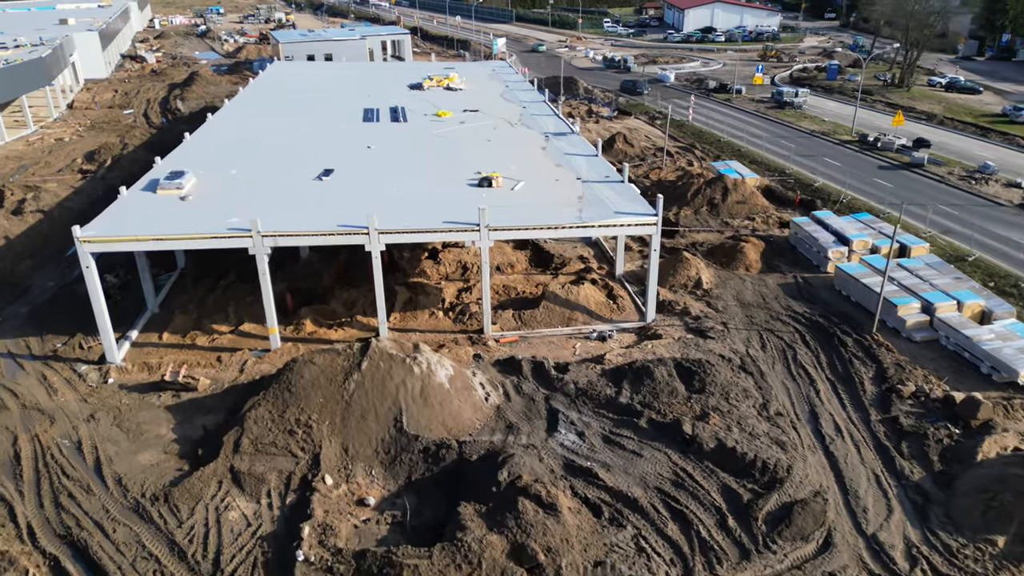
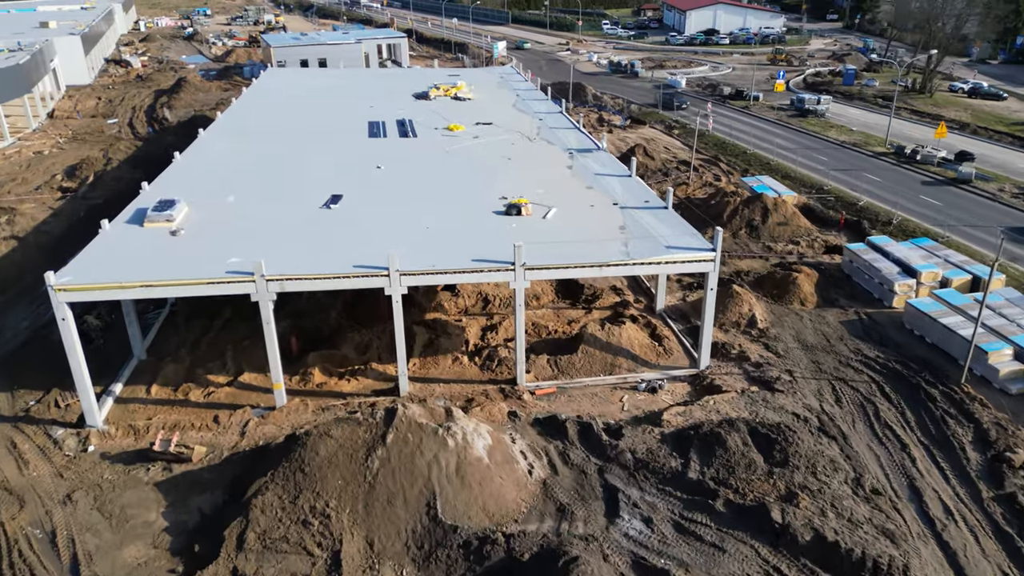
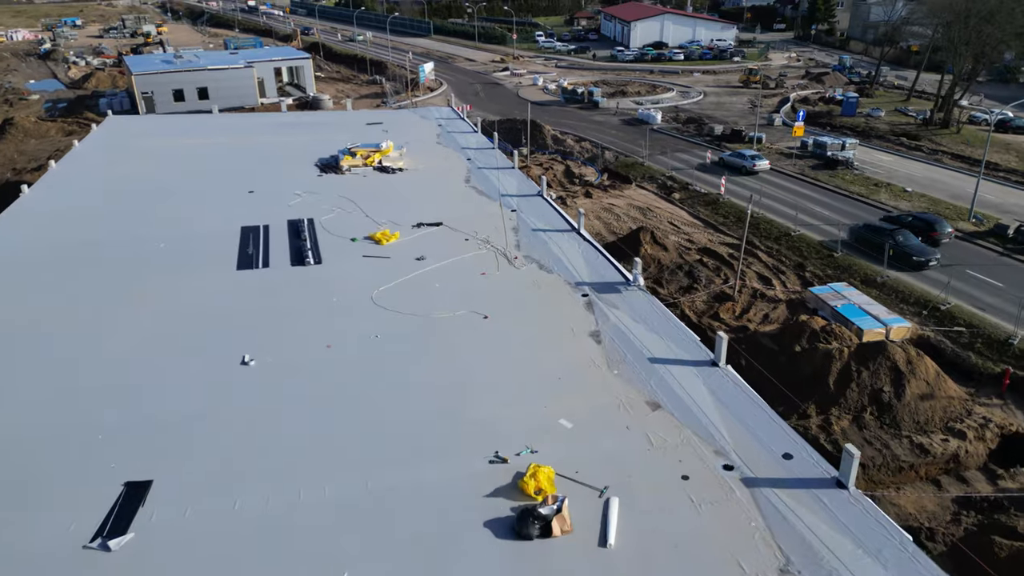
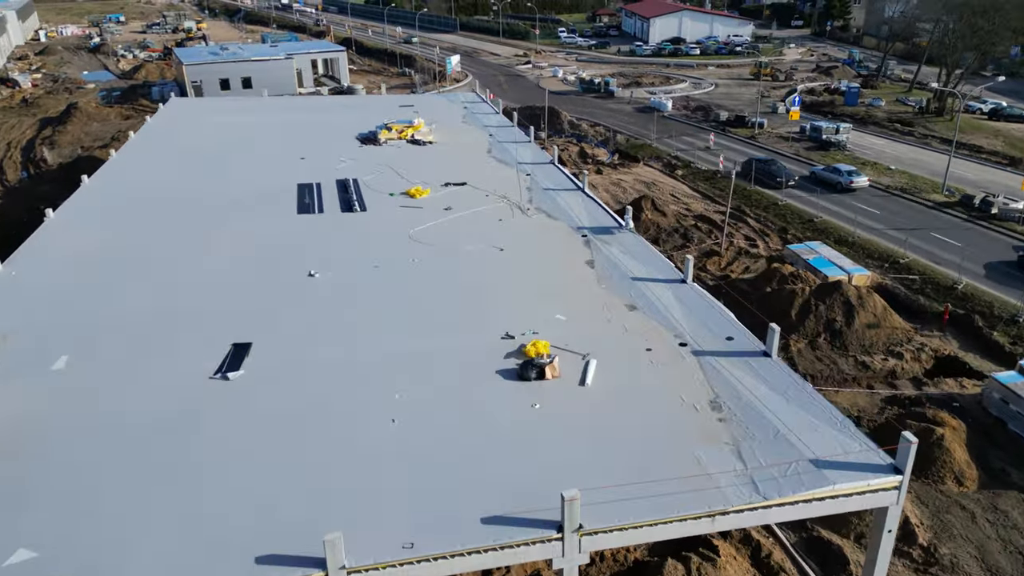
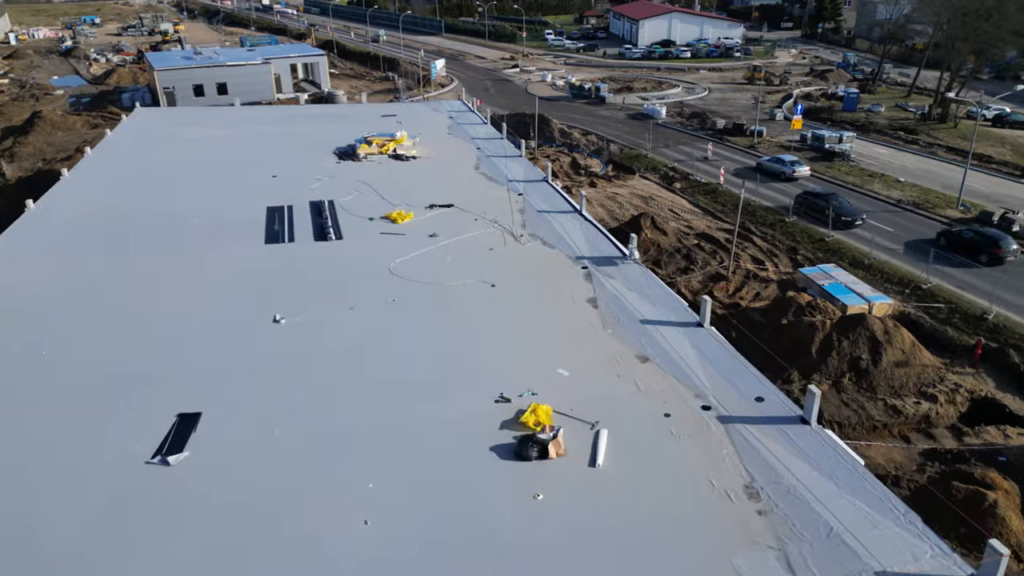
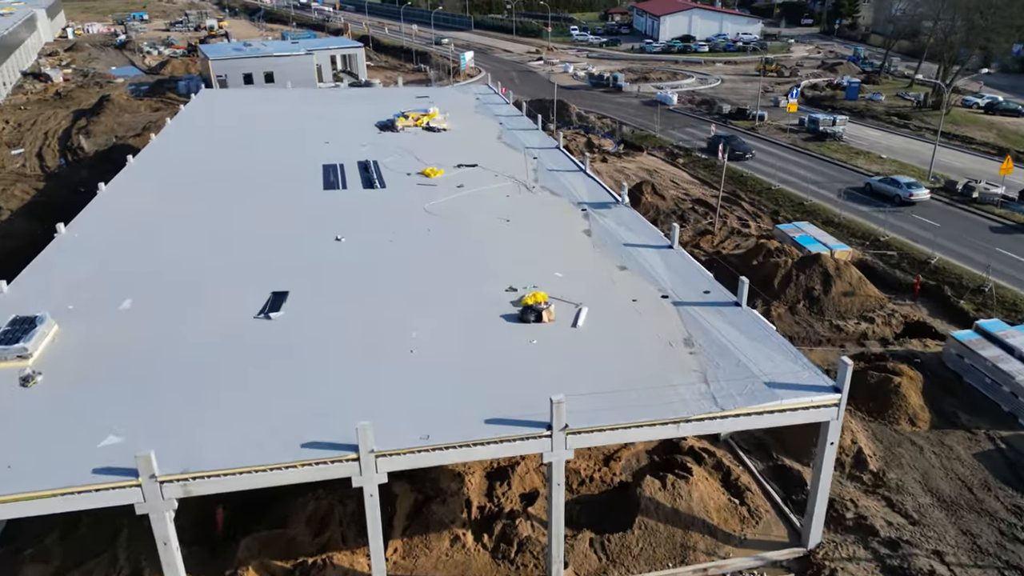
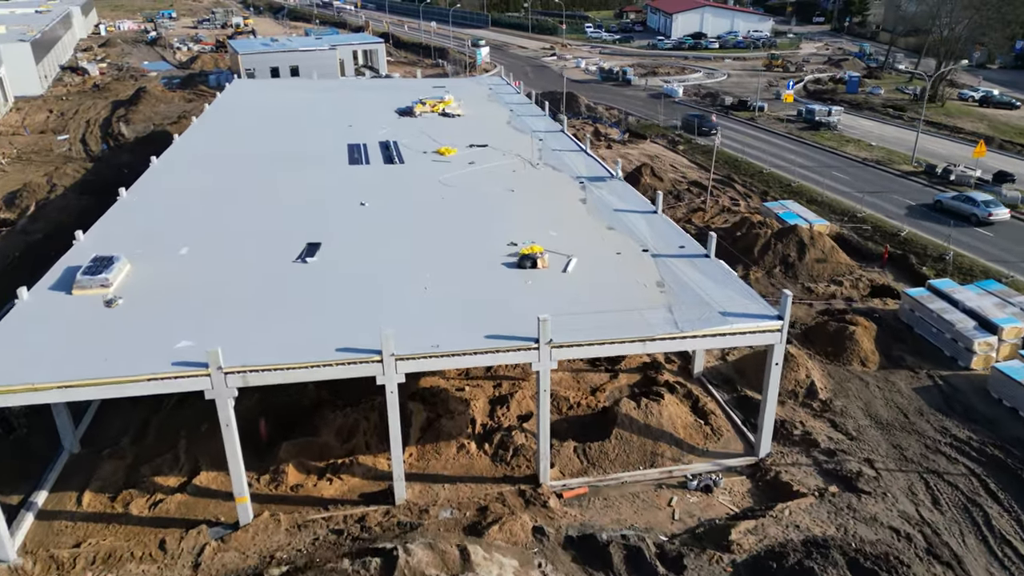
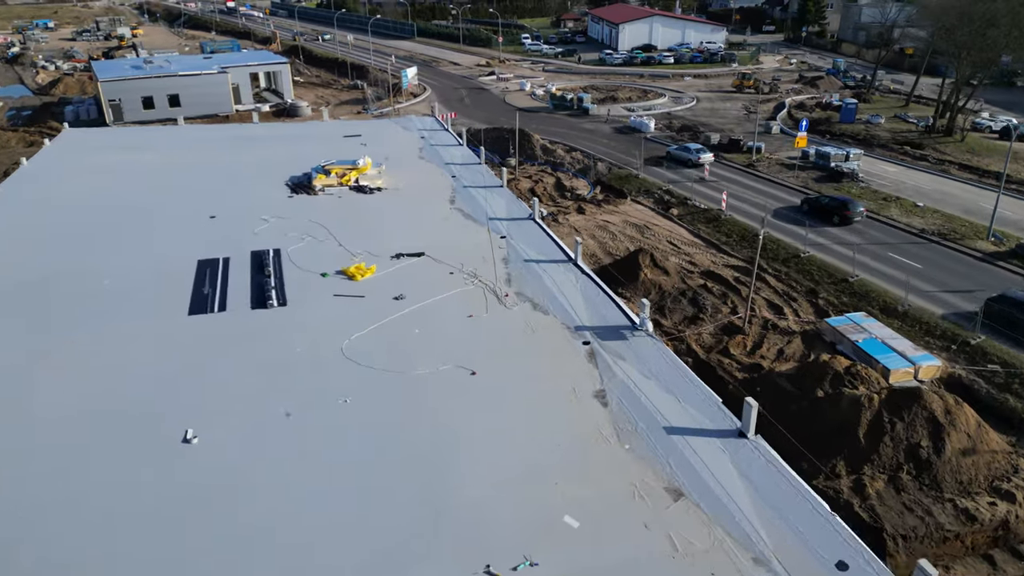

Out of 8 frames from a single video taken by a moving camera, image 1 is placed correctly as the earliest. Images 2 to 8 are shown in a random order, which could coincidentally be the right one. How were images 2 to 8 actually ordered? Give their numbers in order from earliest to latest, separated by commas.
2, 7, 6, 4, 5, 3, 8
